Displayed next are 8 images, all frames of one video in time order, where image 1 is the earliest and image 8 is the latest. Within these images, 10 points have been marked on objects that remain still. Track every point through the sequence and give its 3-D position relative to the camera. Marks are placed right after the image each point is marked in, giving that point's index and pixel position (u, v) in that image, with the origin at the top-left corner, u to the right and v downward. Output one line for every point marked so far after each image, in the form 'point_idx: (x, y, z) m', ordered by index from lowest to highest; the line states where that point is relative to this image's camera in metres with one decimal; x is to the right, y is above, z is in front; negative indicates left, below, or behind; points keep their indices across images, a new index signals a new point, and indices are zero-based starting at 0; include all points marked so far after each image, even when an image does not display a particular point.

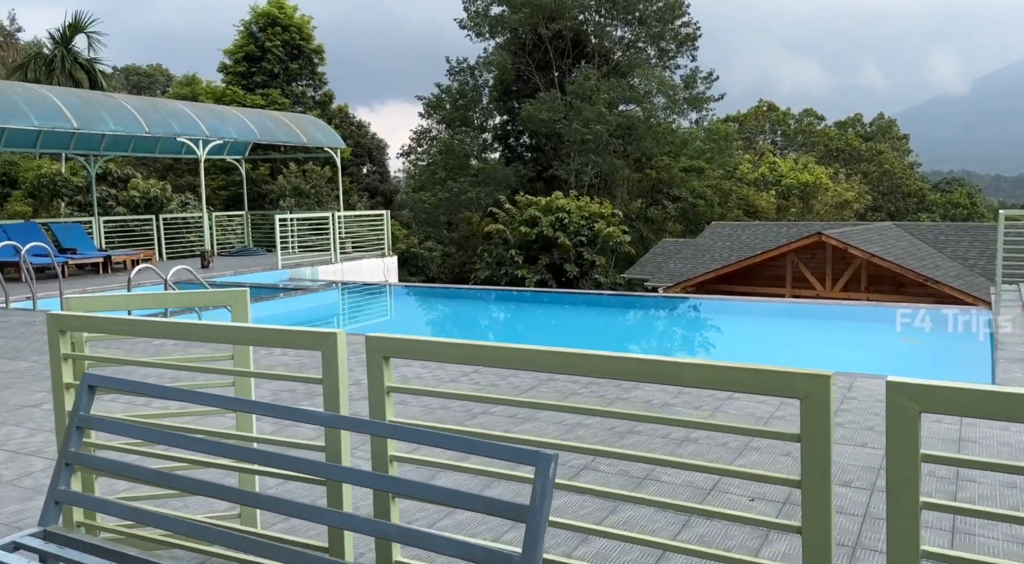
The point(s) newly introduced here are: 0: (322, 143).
0: (-3.6, +2.6, +16.7) m
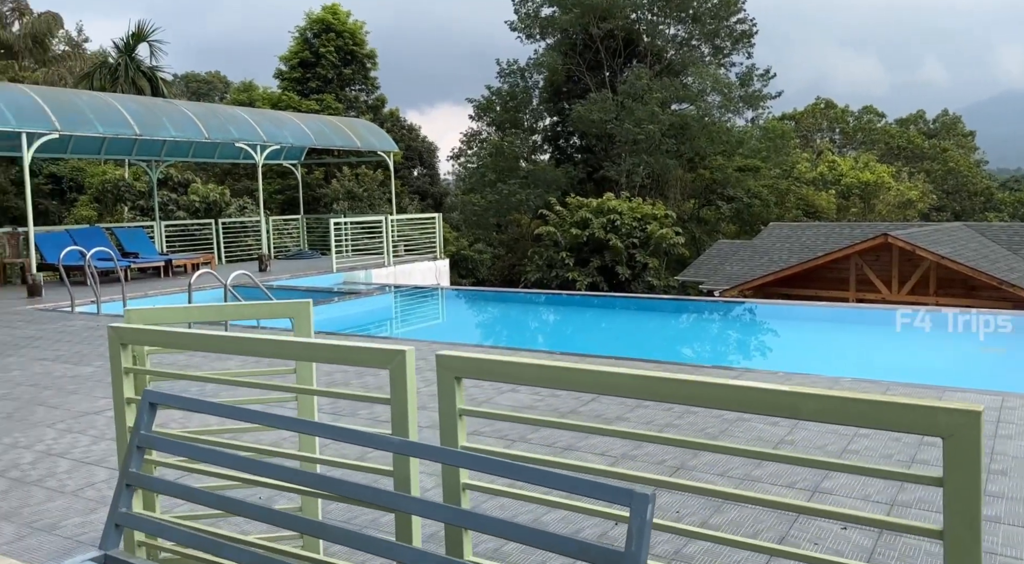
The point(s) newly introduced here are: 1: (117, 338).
0: (-2.6, +2.6, +16.7) m
1: (-1.1, -0.2, +2.6) m
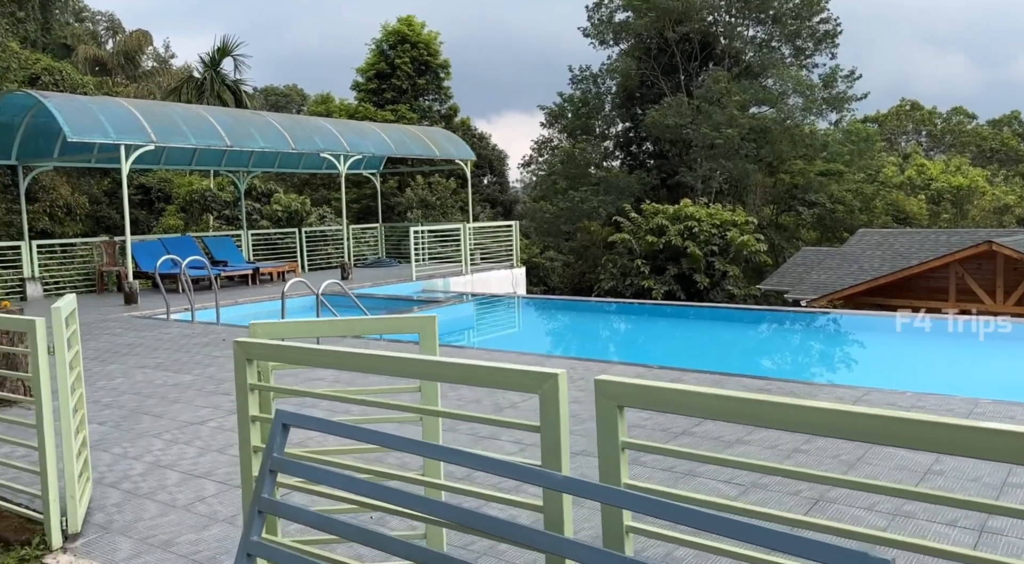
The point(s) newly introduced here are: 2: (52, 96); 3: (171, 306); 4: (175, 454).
0: (-1.1, +2.4, +16.8) m
1: (-0.8, -0.2, +2.5) m
2: (-5.8, +2.4, +11.2) m
3: (-4.1, -0.3, +10.8) m
4: (-1.7, -0.9, +4.4) m
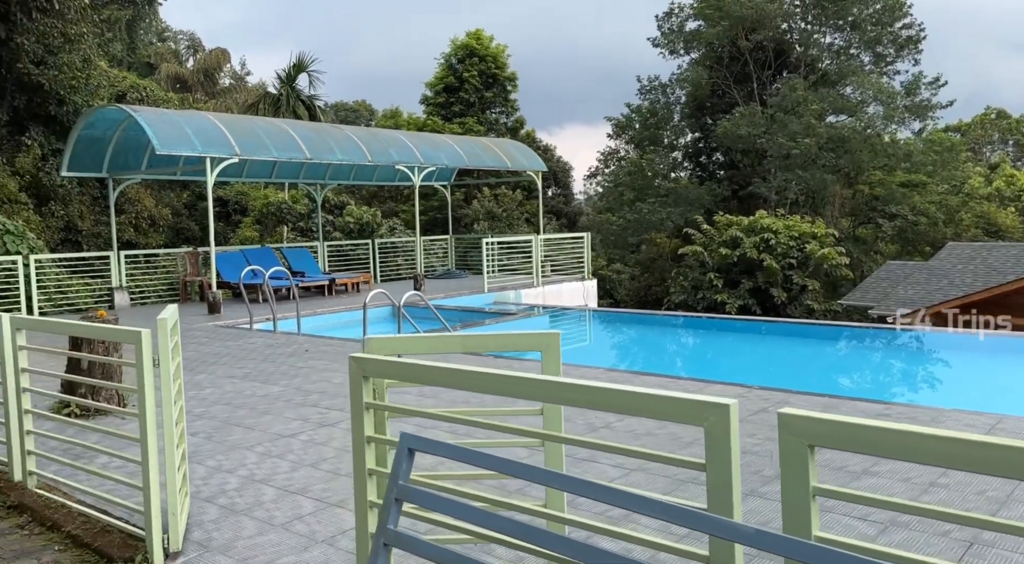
0: (+0.3, +2.2, +16.7) m
1: (-0.4, -0.2, +2.4) m
2: (-4.8, +2.2, +11.5) m
3: (-3.2, -0.4, +10.9) m
4: (-1.2, -0.9, +4.3) m
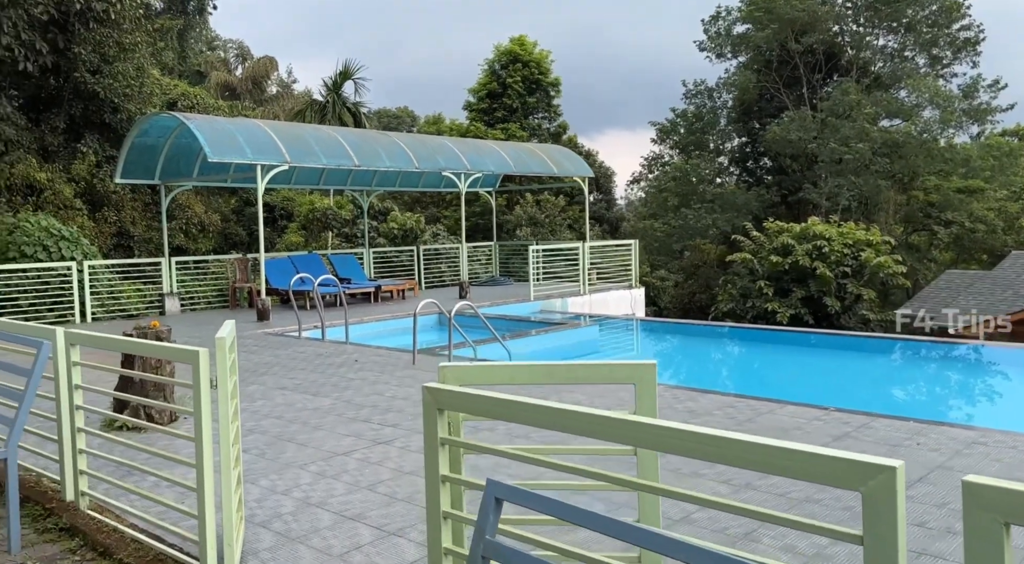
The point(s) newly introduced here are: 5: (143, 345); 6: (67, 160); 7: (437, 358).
0: (+1.1, +2.0, +16.5) m
1: (-0.2, -0.3, +2.2) m
2: (-4.1, +2.1, +11.5) m
3: (-2.6, -0.5, +10.8) m
4: (-0.9, -1.0, +4.2) m
5: (-1.4, -0.2, +3.4) m
6: (-7.7, +2.1, +15.3) m
7: (-0.7, -0.7, +8.1) m
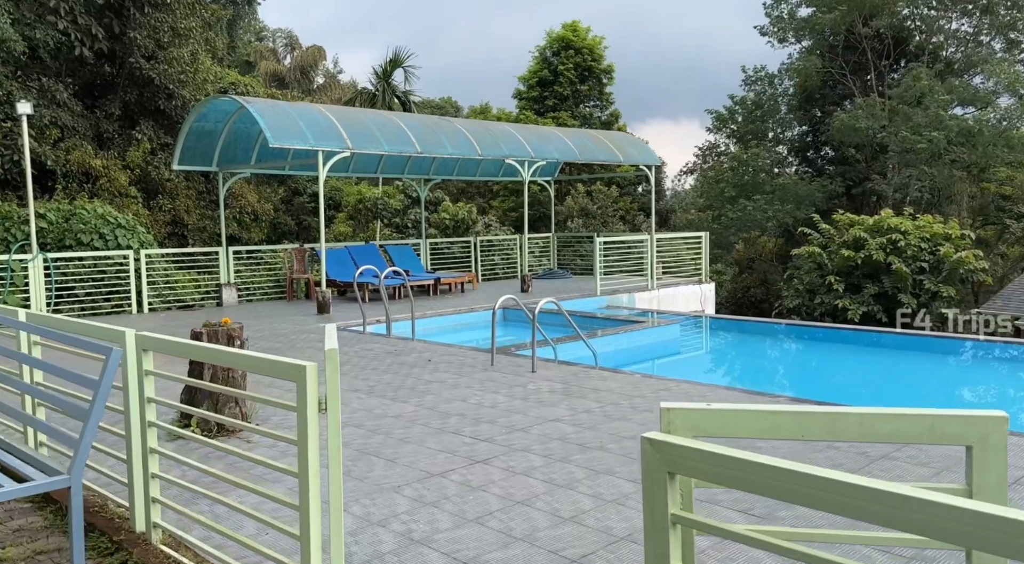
0: (+2.3, +2.1, +15.7) m
1: (+0.3, -0.3, +1.6) m
2: (-3.2, +2.3, +11.0) m
3: (-1.7, -0.4, +10.3) m
4: (-0.3, -1.0, +3.6) m
5: (-0.9, -0.2, +2.9) m
6: (-6.6, +2.3, +15.0) m
7: (0.0, -0.7, +7.5) m
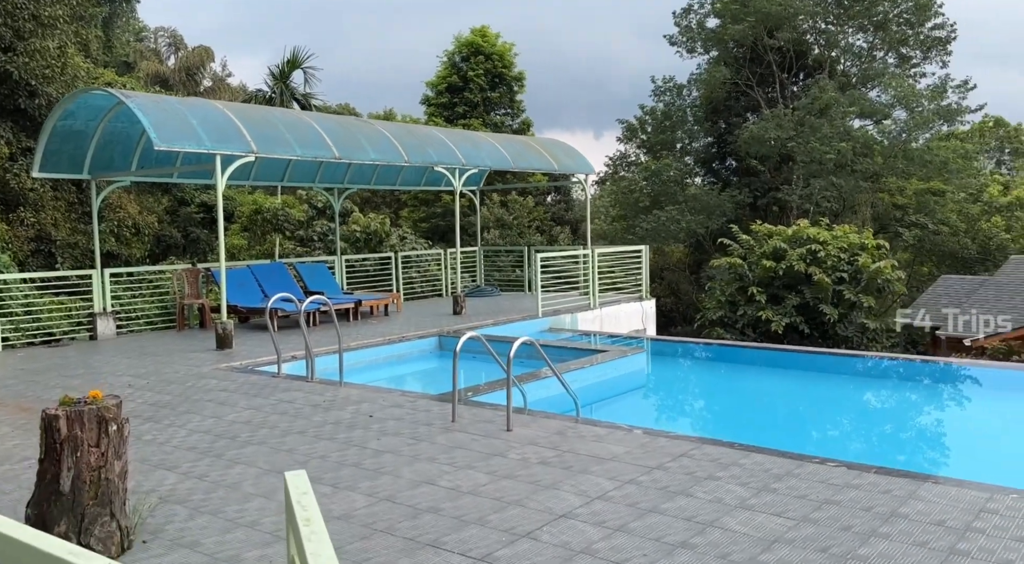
0: (+1.1, +1.8, +14.5) m
1: (+0.7, -0.5, +0.2) m
2: (-3.9, +1.9, +9.2) m
3: (-2.3, -0.7, +8.6) m
4: (-0.1, -1.2, +2.1) m
5: (-0.6, -0.4, +1.3) m
6: (-7.7, +1.9, +12.8) m
7: (-0.2, -0.9, +6.0) m
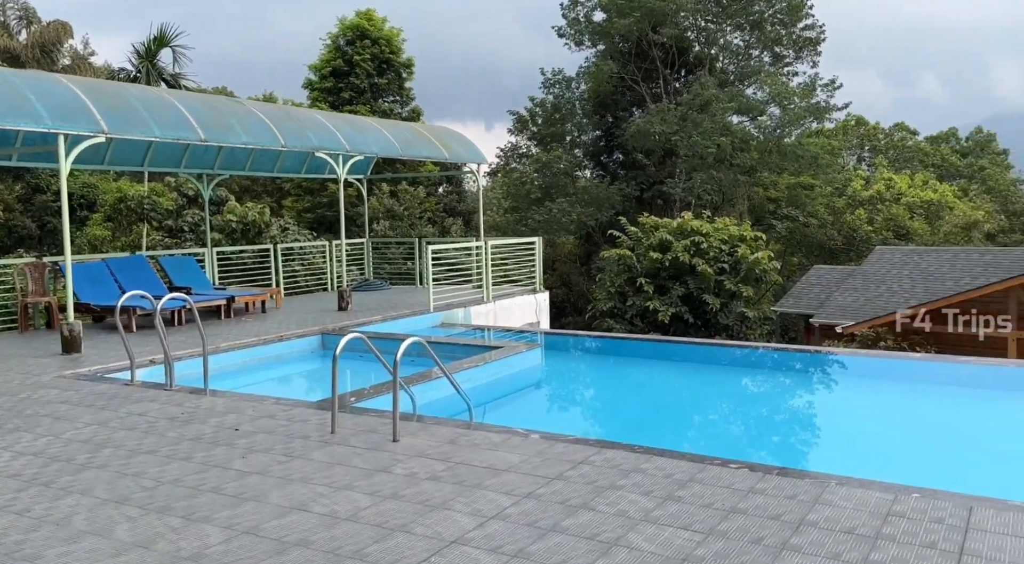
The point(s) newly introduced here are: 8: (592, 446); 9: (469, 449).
0: (-0.7, +2.0, +14.0) m
1: (+0.7, -0.5, -0.3) m
2: (-5.0, +2.0, +8.1) m
3: (-3.3, -0.7, +7.8) m
4: (-0.4, -1.2, +1.5) m
5: (-0.8, -0.4, +0.7) m
6: (-9.2, +1.9, +11.2) m
7: (-0.9, -0.8, +5.4) m
8: (+0.5, -0.9, +5.0) m
9: (-0.2, -0.9, +4.9) m
